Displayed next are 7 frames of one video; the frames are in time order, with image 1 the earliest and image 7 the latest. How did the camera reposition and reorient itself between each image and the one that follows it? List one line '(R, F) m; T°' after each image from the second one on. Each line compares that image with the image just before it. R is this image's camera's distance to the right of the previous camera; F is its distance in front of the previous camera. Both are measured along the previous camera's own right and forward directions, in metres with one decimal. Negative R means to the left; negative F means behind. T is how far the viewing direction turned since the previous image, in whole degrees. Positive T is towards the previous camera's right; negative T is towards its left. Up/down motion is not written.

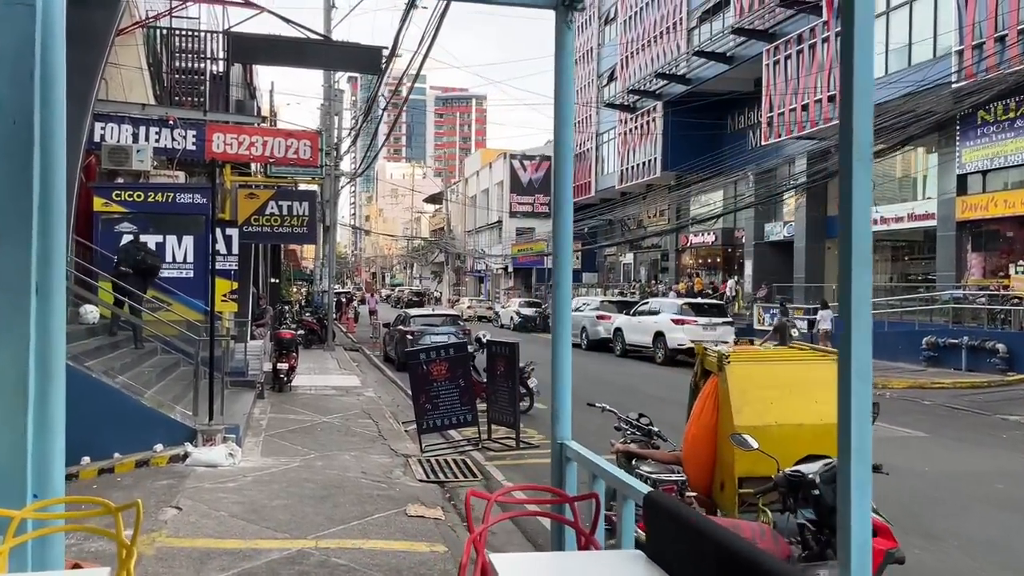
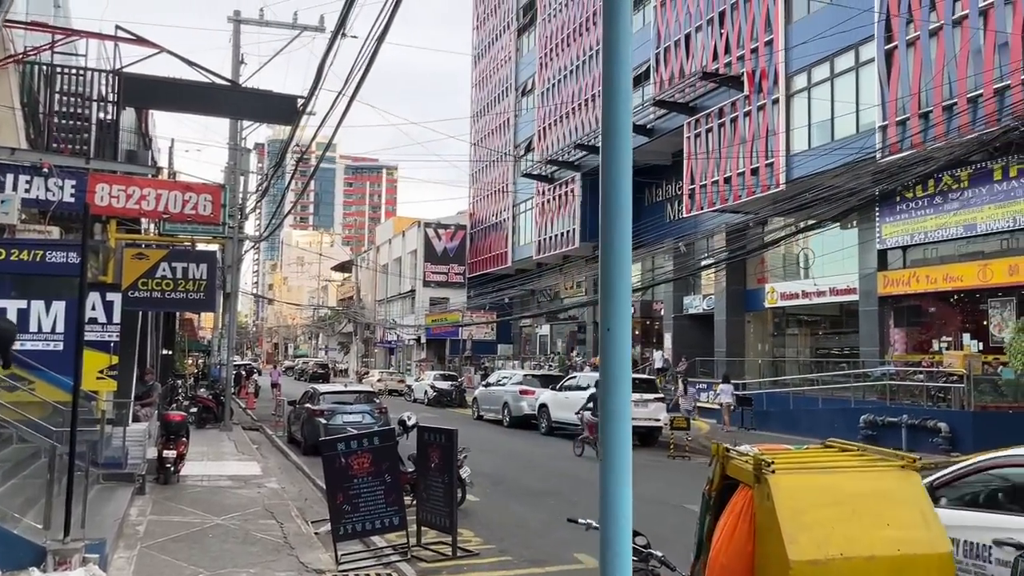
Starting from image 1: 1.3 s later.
(-0.3, +1.4) m; +6°
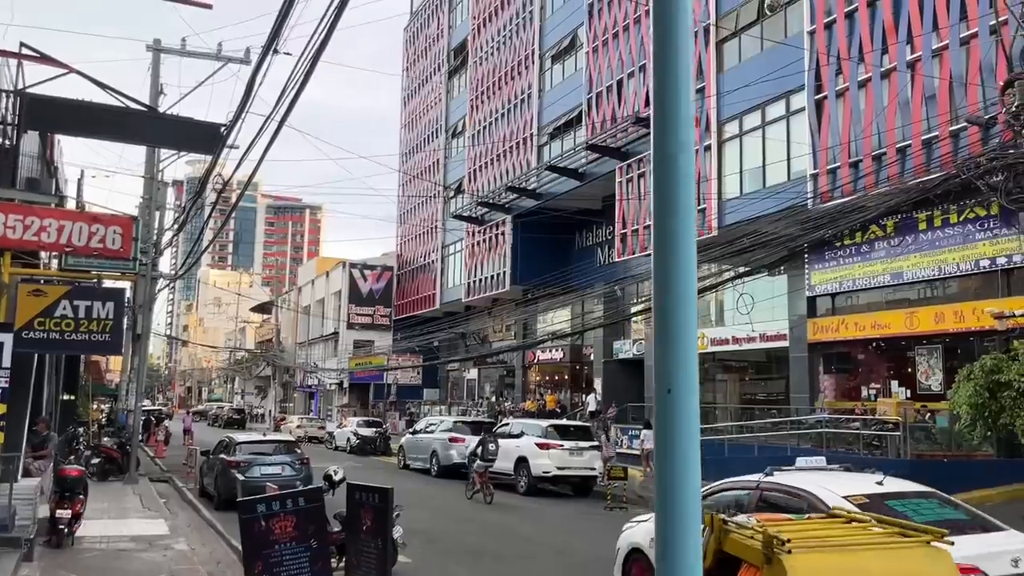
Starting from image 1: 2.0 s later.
(-0.2, +0.7) m; +5°
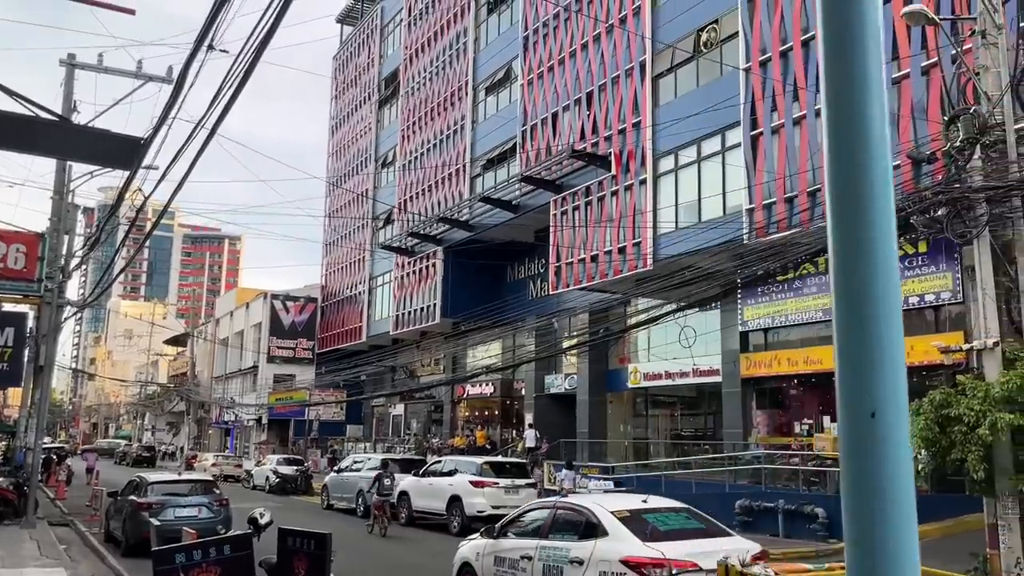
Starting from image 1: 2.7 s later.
(-0.3, +0.6) m; +5°
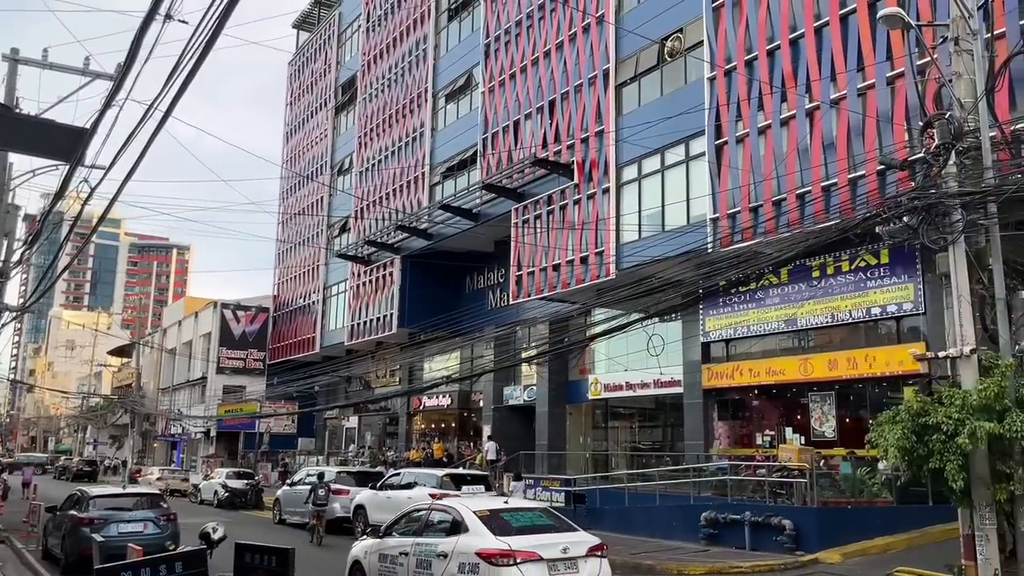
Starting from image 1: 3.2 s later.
(-0.2, +0.4) m; +3°
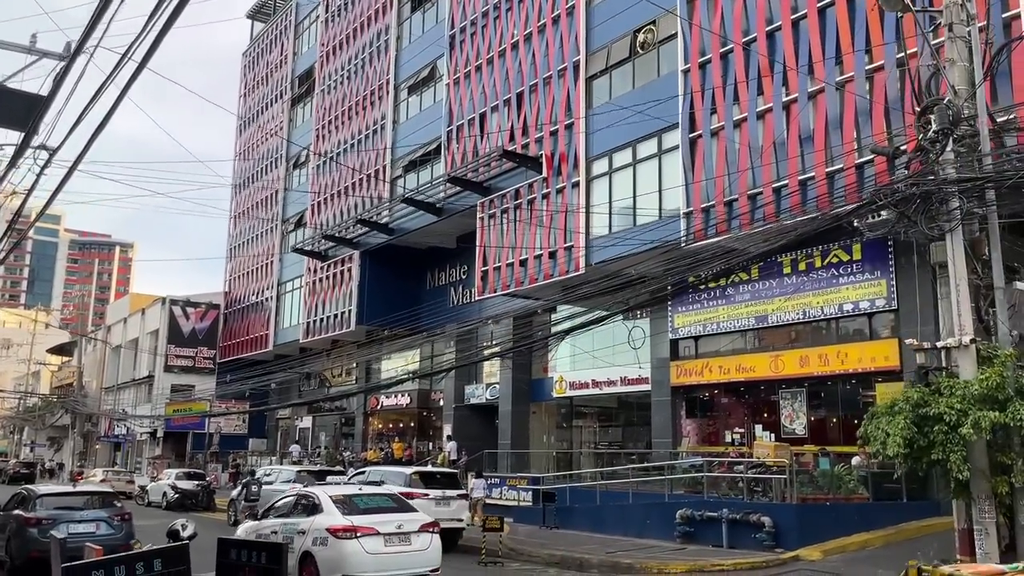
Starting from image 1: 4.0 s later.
(-0.5, +0.6) m; +3°
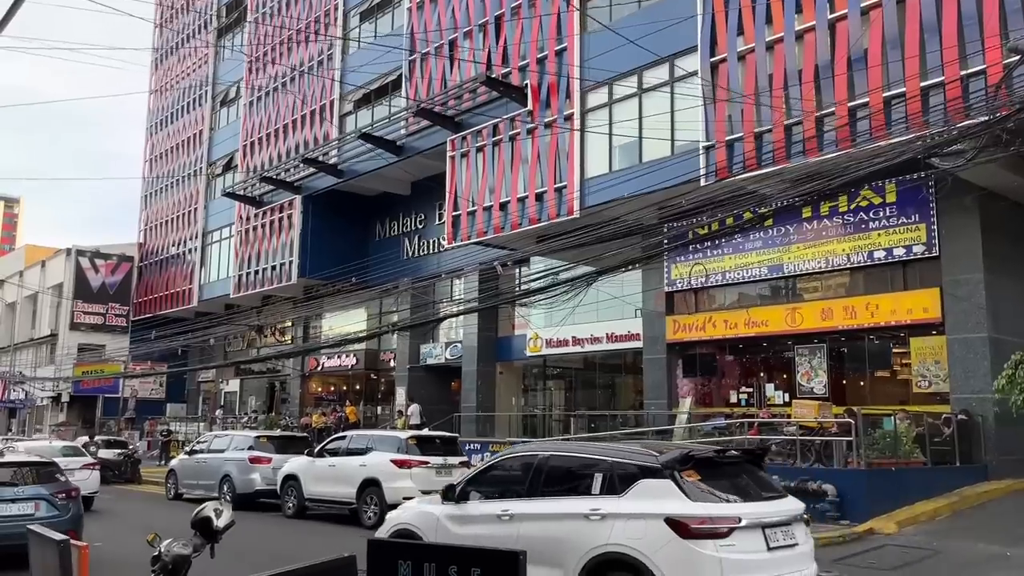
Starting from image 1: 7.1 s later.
(-1.8, +2.6) m; +6°
